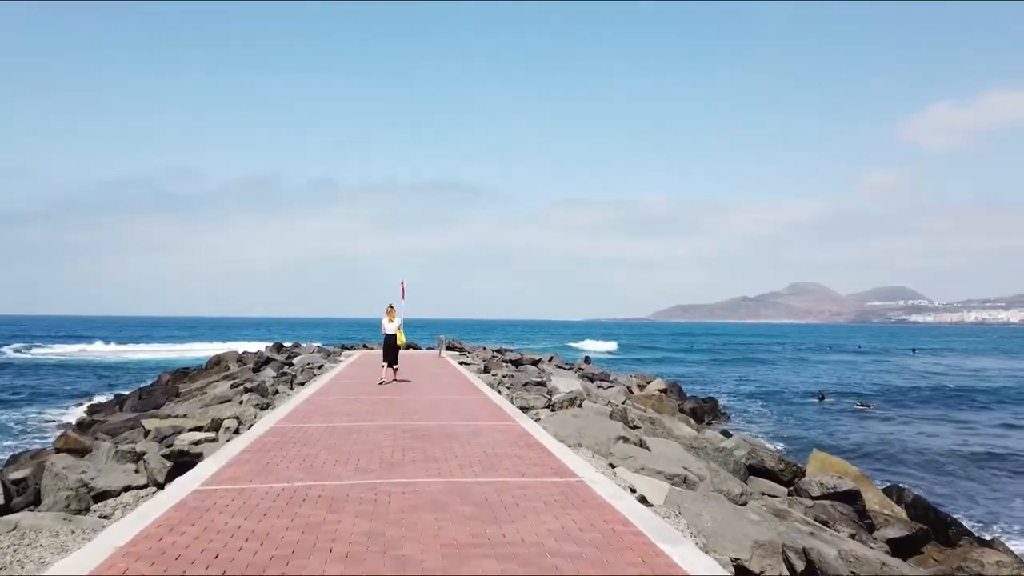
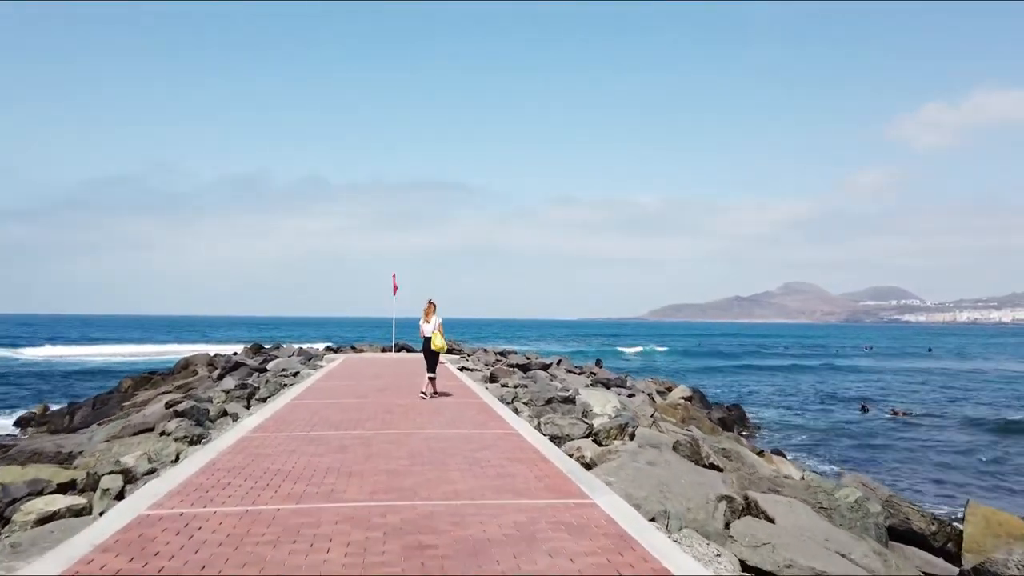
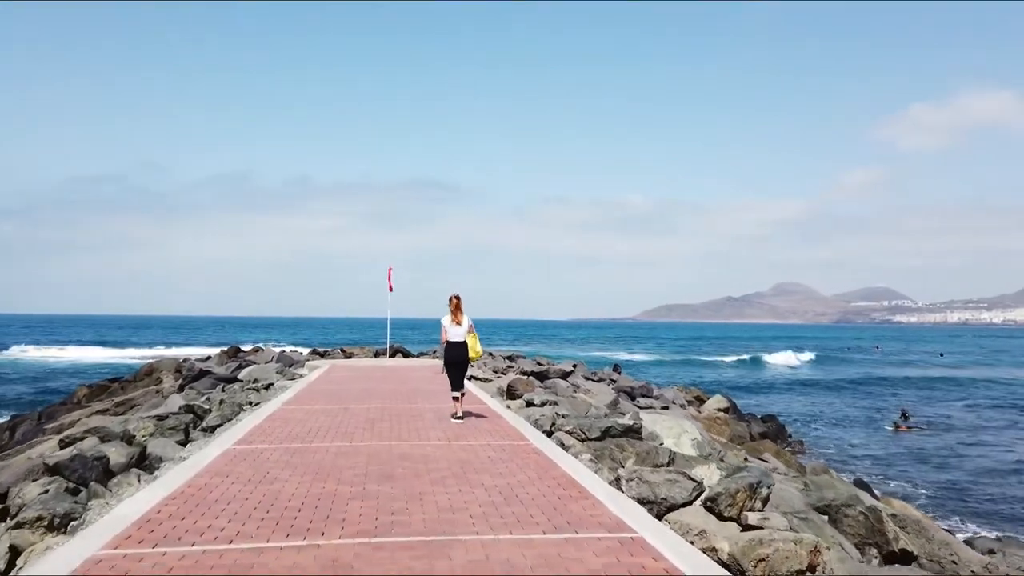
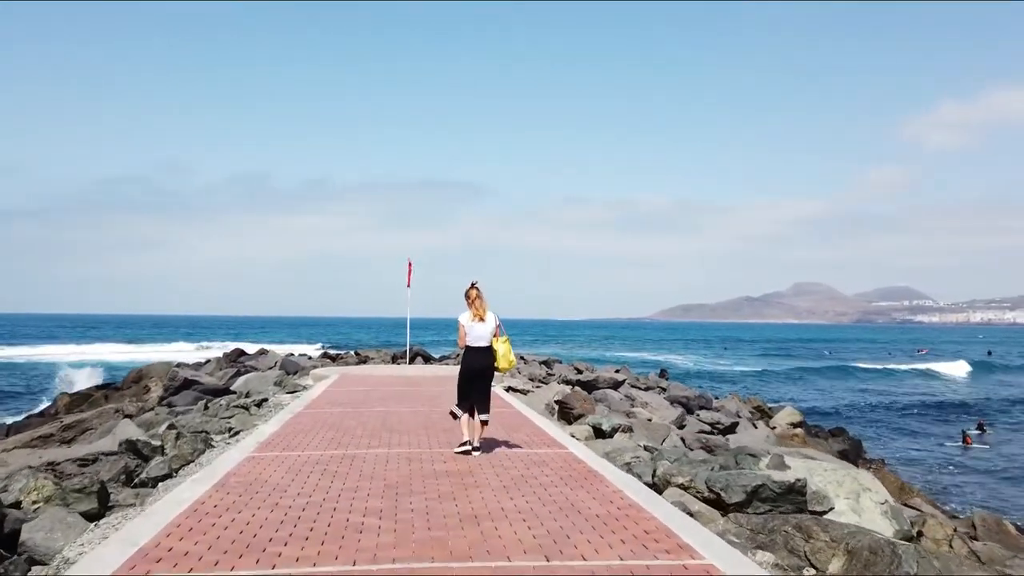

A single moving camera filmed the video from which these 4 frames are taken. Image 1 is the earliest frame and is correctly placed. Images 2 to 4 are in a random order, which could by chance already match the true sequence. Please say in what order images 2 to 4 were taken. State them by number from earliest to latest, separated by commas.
2, 3, 4
